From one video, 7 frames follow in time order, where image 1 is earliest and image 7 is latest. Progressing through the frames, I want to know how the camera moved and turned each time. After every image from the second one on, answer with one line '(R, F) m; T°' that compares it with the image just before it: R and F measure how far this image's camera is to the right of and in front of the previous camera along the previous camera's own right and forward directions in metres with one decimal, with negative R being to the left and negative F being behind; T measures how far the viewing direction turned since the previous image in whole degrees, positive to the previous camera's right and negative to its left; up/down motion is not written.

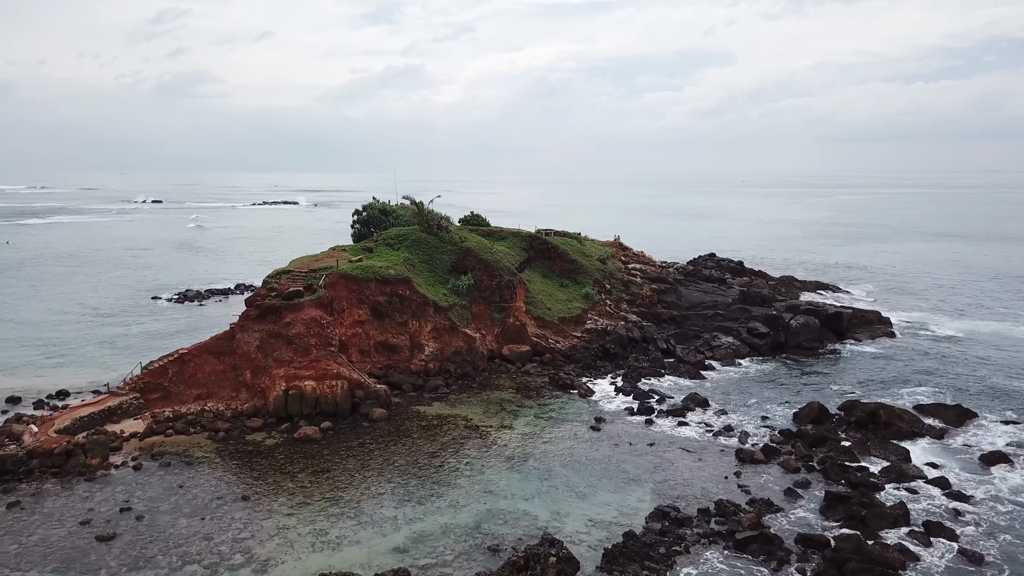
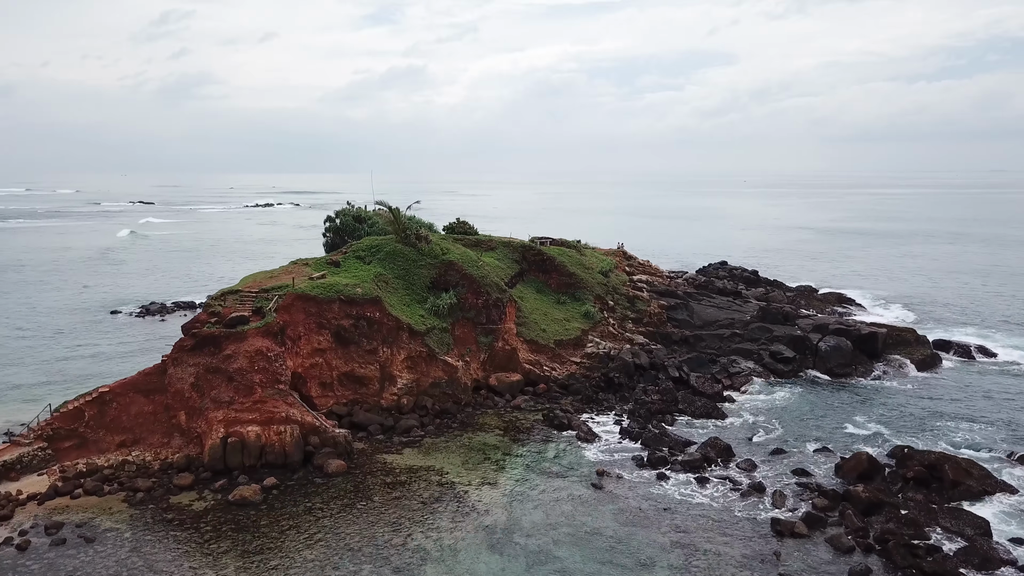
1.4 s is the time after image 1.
(+0.4, +4.7) m; 0°
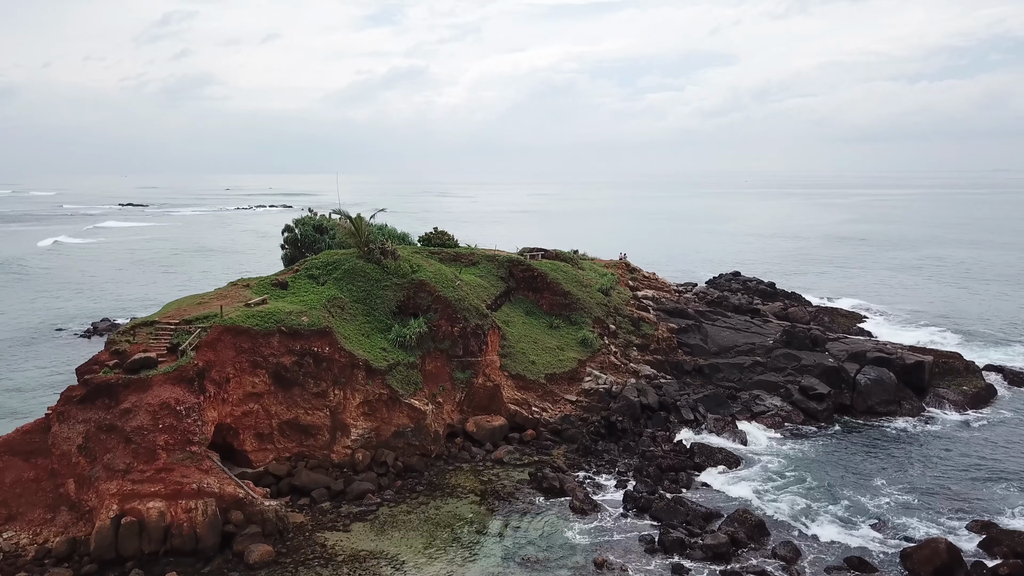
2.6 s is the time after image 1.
(+0.4, +5.1) m; 0°
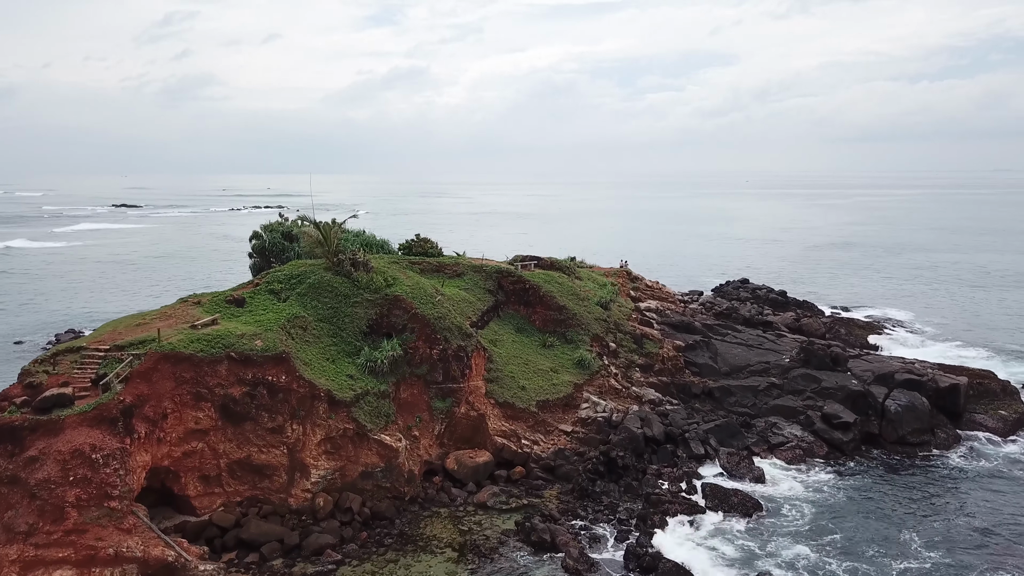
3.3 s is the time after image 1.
(+0.3, +3.1) m; 0°
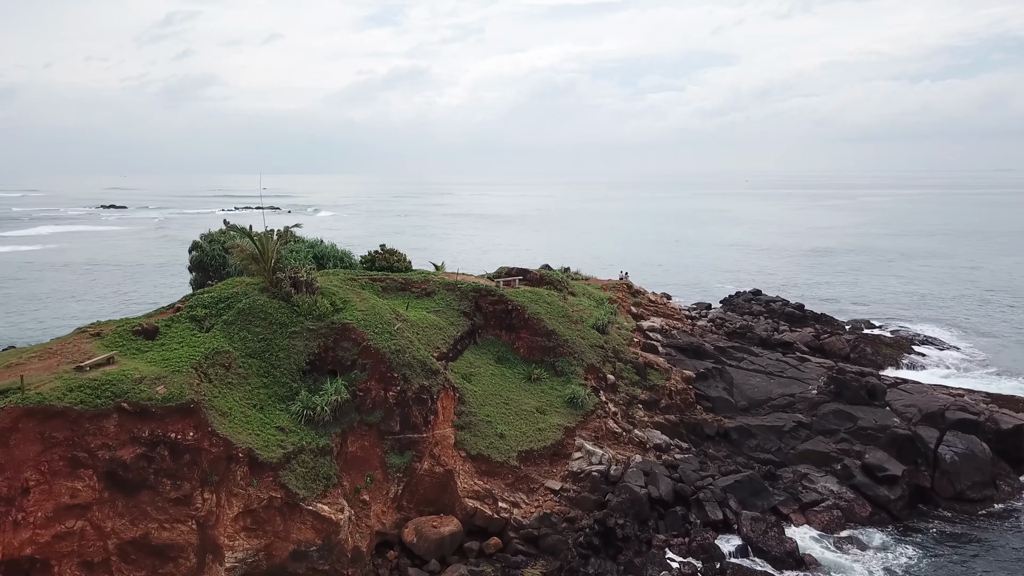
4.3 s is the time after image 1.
(+0.4, +4.3) m; 0°
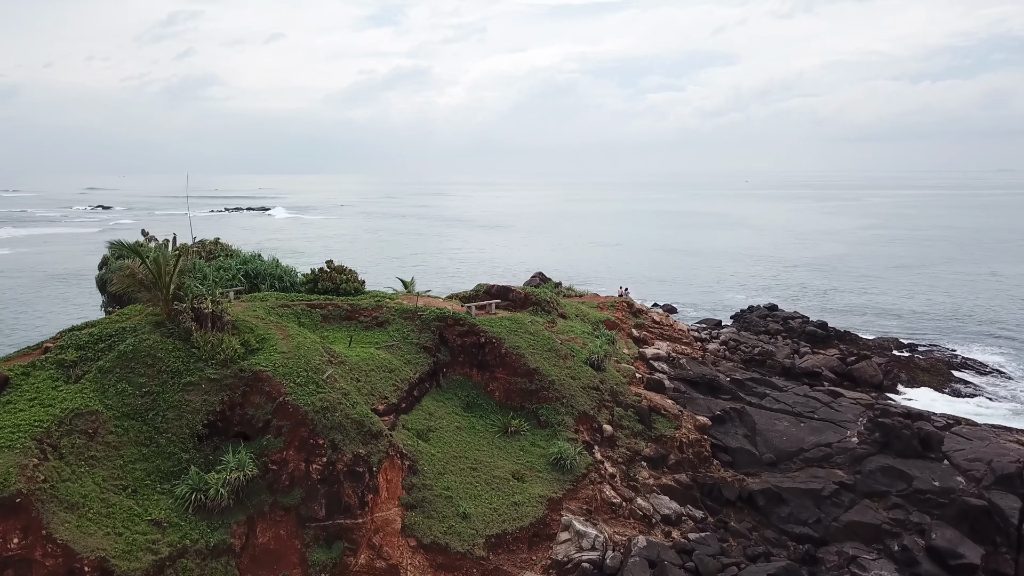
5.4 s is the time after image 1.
(+0.4, +4.6) m; 0°
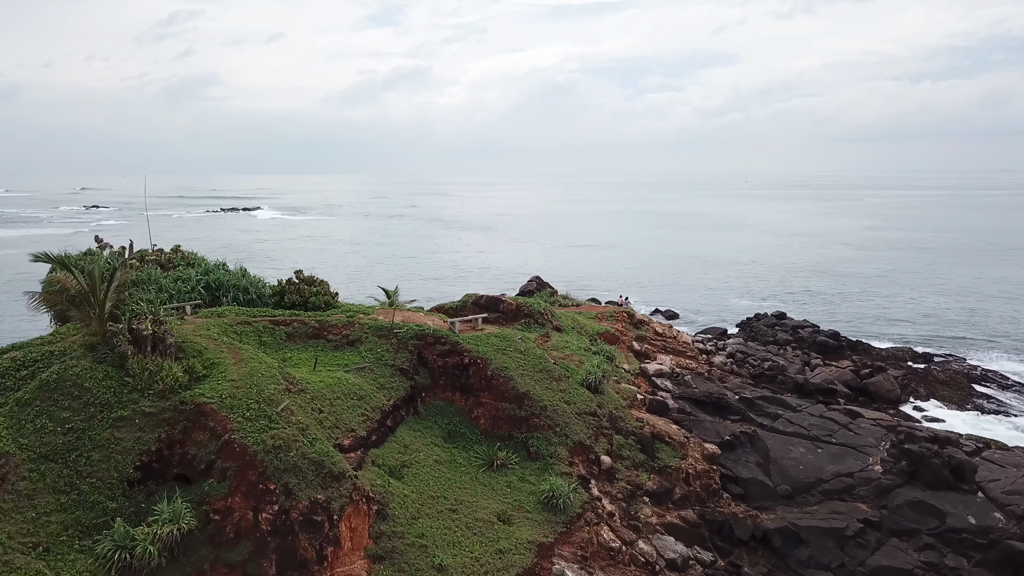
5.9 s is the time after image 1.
(+0.2, +2.0) m; 0°
